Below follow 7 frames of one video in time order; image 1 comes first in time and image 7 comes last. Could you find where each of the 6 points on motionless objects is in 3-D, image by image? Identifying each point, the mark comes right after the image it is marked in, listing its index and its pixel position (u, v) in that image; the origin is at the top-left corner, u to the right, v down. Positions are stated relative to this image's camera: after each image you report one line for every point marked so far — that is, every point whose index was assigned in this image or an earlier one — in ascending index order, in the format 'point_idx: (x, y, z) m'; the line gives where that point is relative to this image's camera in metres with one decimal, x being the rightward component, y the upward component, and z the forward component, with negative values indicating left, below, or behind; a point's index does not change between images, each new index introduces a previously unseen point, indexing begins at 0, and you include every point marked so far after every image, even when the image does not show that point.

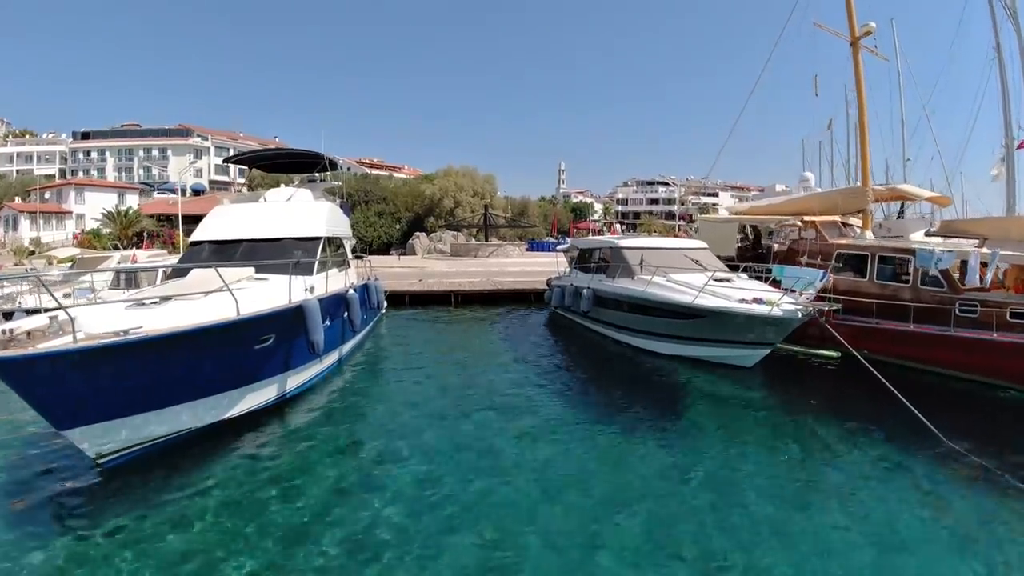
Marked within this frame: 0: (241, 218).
0: (-4.8, +1.2, +10.3) m
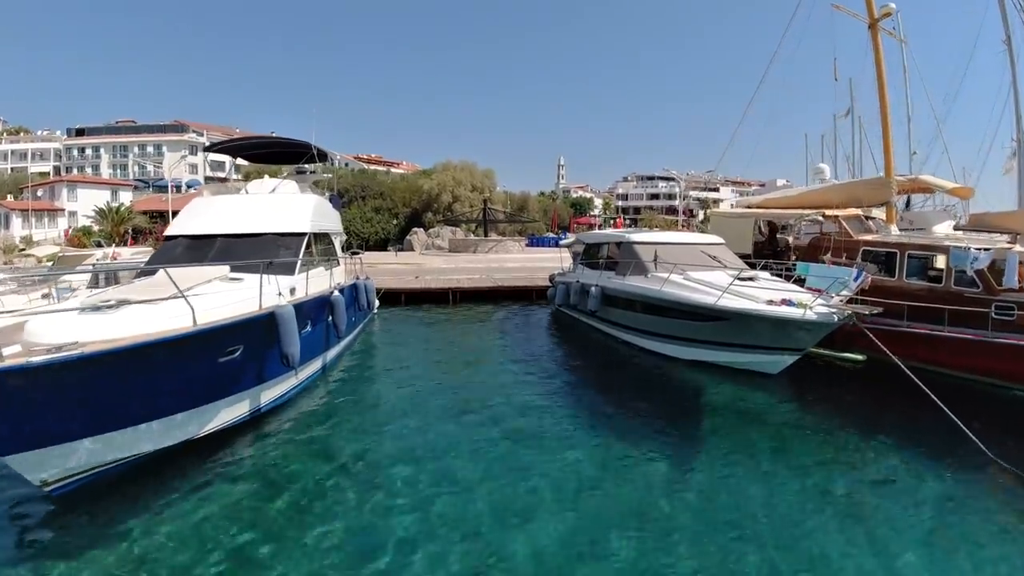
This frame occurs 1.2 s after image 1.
0: (-4.7, +1.2, +9.4) m
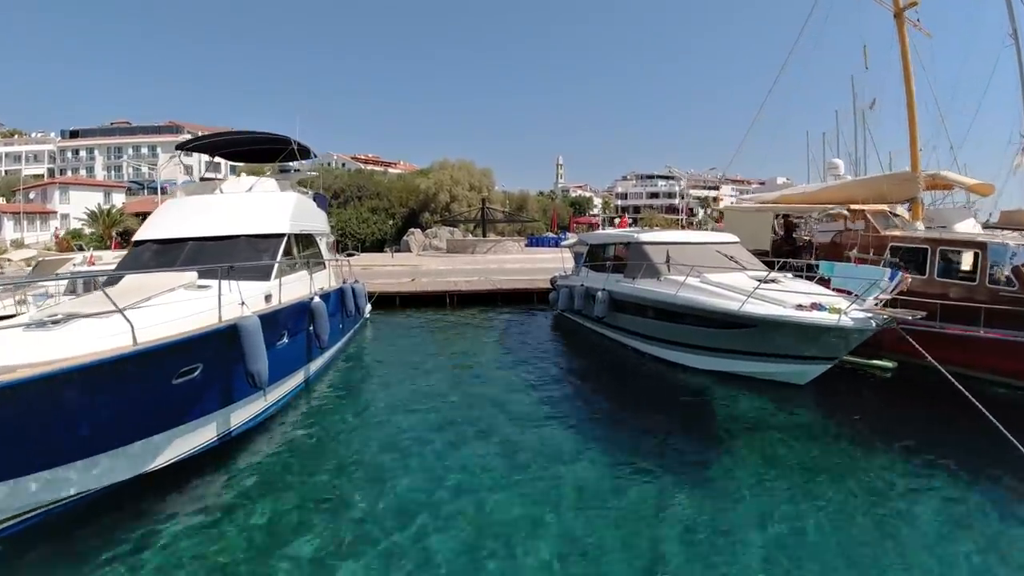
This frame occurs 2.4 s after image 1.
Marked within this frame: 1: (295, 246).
0: (-4.7, +1.1, +8.6) m
1: (-3.4, +0.7, +9.0) m
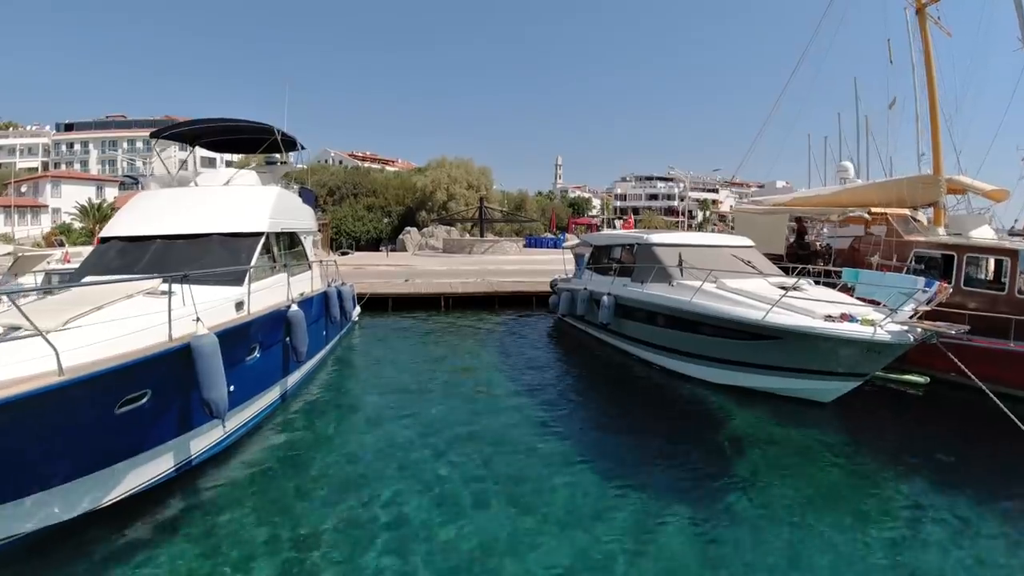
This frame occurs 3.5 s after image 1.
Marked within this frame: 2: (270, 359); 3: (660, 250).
0: (-4.7, +1.1, +7.9) m
1: (-3.4, +0.6, +8.2) m
2: (-3.1, -0.9, +7.2) m
3: (+2.6, +0.7, +10.1) m
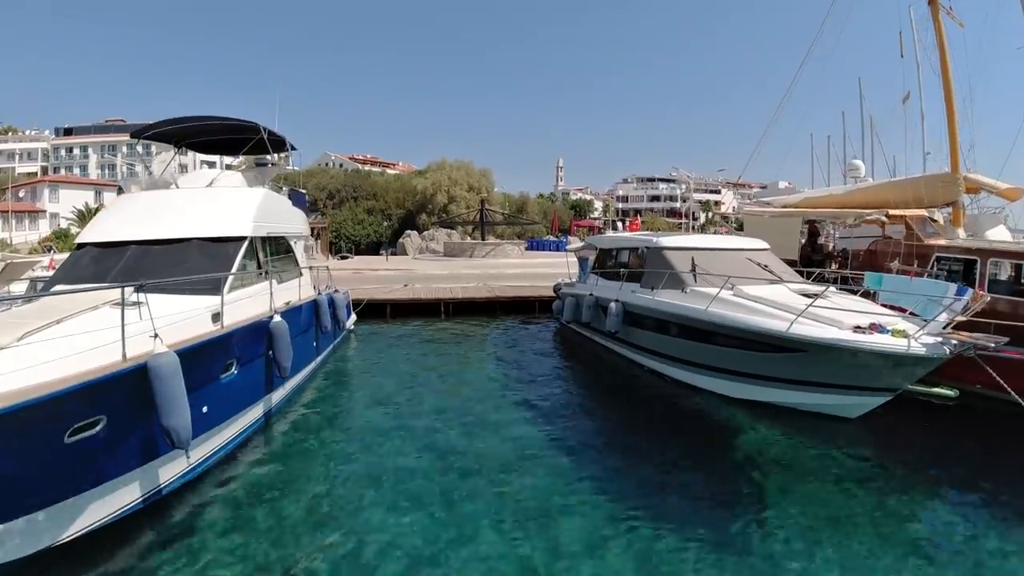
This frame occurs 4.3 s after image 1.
0: (-4.7, +0.9, +7.3) m
1: (-3.4, +0.5, +7.7) m
2: (-3.0, -1.0, +6.7) m
3: (+2.6, +0.6, +9.5) m
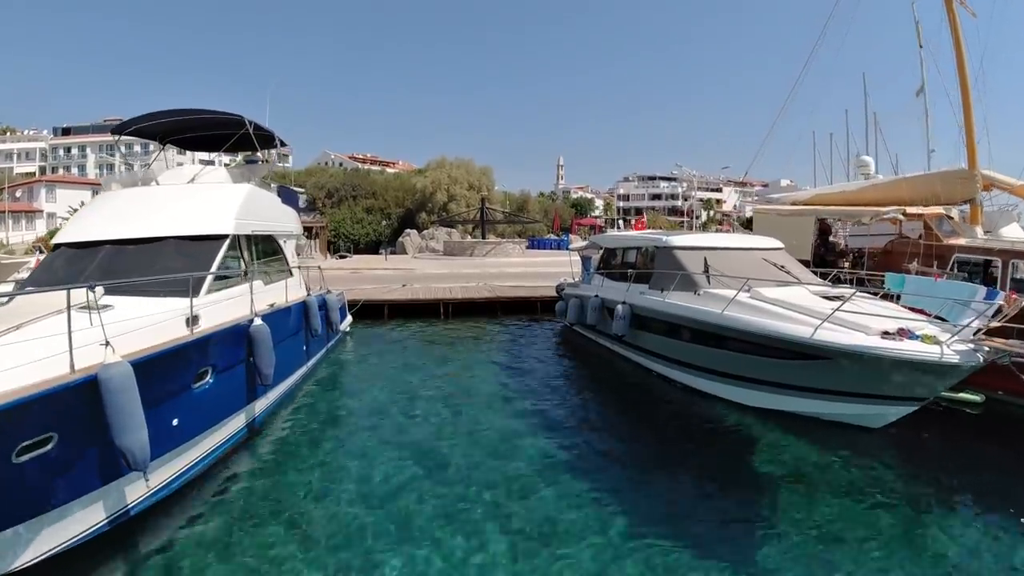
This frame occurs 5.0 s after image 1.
0: (-4.7, +0.9, +6.9) m
1: (-3.3, +0.5, +7.3) m
2: (-3.0, -1.0, +6.2) m
3: (+2.6, +0.6, +9.1) m
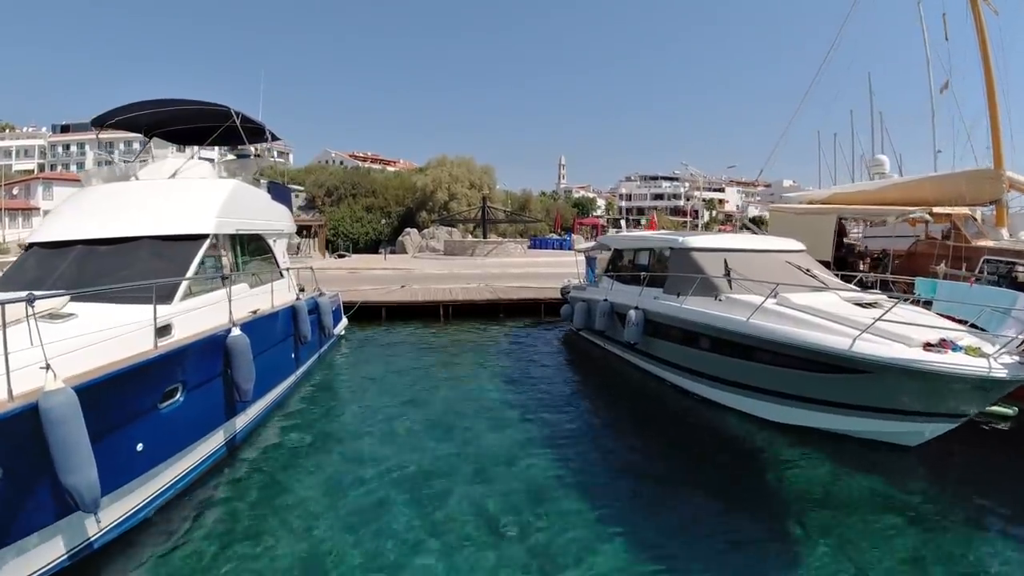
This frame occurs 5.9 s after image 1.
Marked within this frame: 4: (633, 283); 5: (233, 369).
0: (-4.6, +0.9, +6.4) m
1: (-3.3, +0.4, +6.8) m
2: (-2.9, -1.1, +5.7) m
3: (+2.7, +0.5, +8.5) m
4: (+2.1, +0.1, +10.0) m
5: (-2.7, -0.8, +5.9) m
